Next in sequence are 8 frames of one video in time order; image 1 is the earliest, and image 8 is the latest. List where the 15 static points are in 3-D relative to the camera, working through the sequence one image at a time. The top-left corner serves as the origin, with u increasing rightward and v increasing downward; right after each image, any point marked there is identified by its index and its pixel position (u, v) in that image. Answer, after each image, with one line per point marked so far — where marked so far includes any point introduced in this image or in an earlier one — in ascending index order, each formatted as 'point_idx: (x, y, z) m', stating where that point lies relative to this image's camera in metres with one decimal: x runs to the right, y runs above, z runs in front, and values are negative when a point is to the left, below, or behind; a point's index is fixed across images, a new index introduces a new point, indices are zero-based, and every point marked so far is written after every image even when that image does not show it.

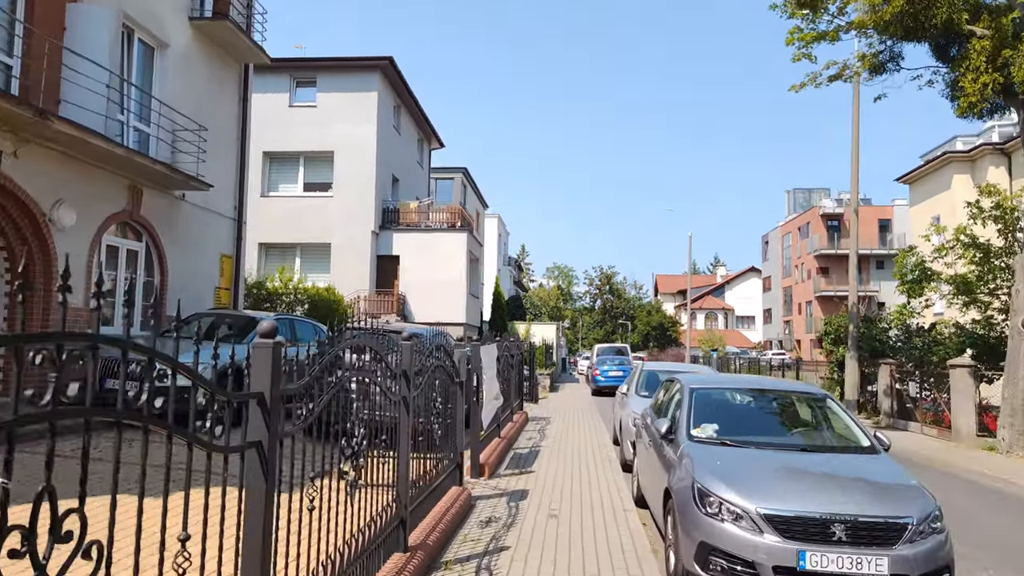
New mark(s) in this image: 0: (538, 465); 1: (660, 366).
0: (+0.3, -2.2, +9.3) m
1: (+2.2, -1.2, +11.1) m
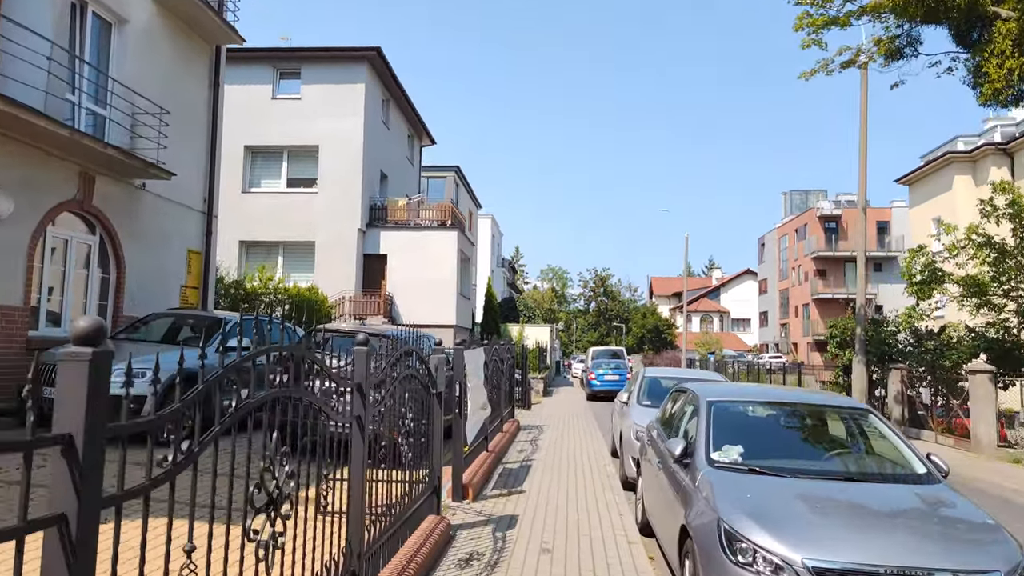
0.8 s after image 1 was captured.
0: (+0.2, -2.2, +8.4) m
1: (+2.1, -1.2, +10.2) m
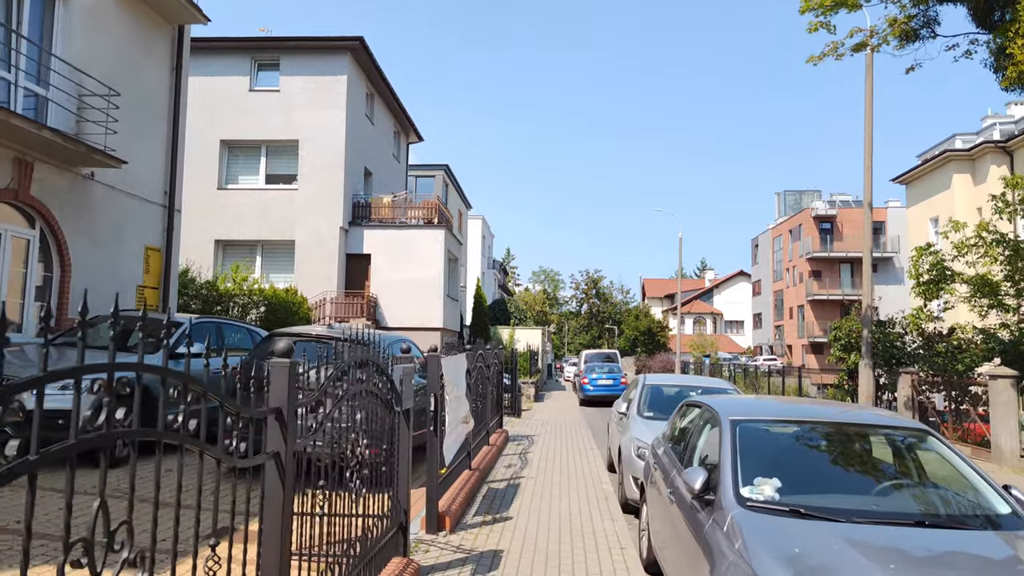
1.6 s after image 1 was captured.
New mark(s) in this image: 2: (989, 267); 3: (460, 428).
0: (0.0, -2.2, +7.4) m
1: (+1.9, -1.2, +9.2) m
2: (+11.1, +0.5, +17.3) m
3: (-0.5, -1.4, +7.4) m
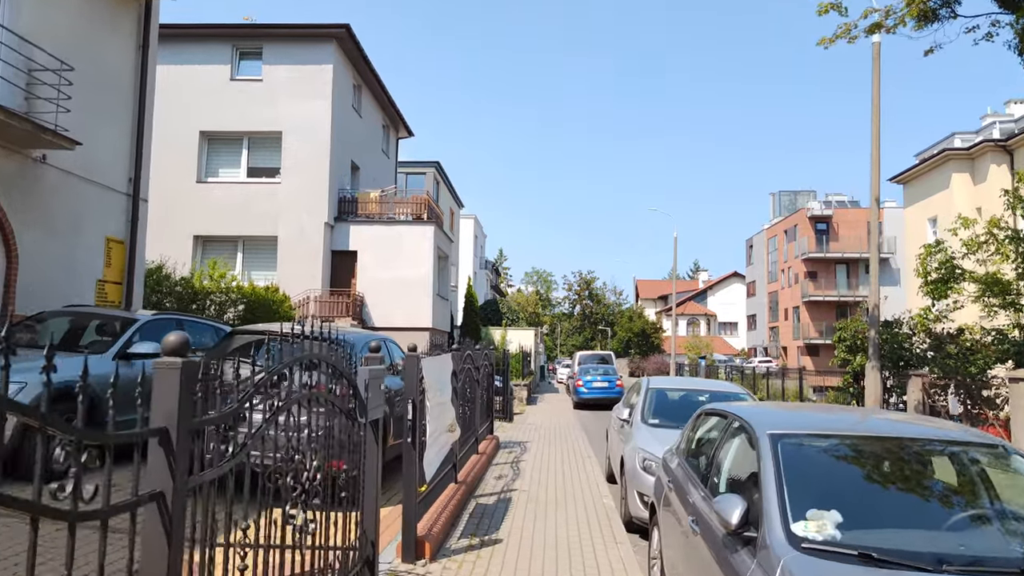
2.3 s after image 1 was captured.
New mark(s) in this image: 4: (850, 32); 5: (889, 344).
0: (0.0, -2.1, +6.6) m
1: (+1.8, -1.1, +8.4) m
2: (+10.9, +0.5, +16.6) m
3: (-0.6, -1.3, +6.6) m
4: (+5.4, +4.1, +11.9) m
5: (+8.6, -1.3, +16.9) m
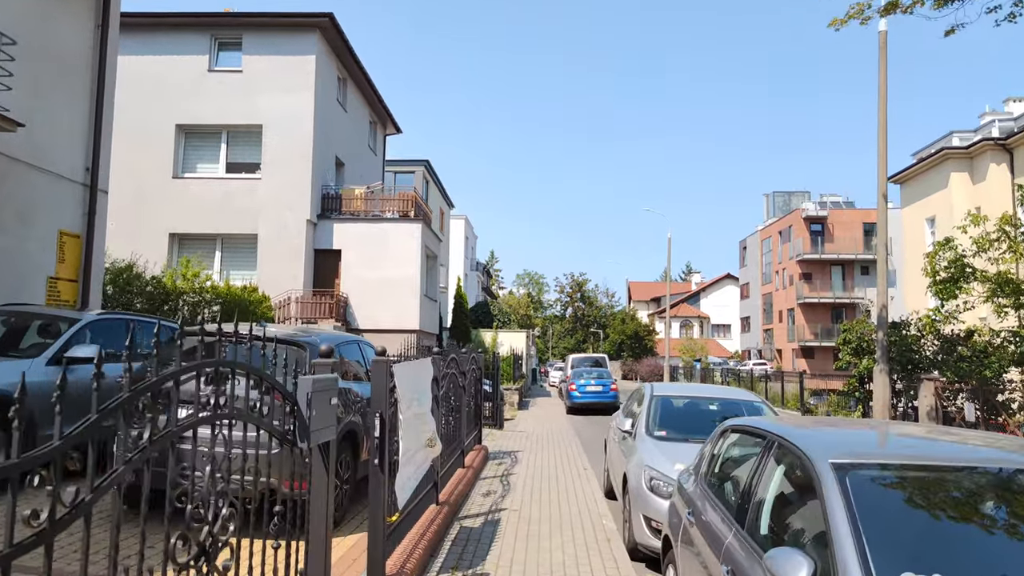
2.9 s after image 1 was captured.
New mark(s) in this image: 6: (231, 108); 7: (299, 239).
0: (-0.1, -2.1, +5.8) m
1: (+1.7, -1.1, +7.6) m
2: (+10.7, +0.5, +15.9) m
3: (-0.7, -1.3, +5.7) m
4: (+5.3, +4.1, +11.1) m
5: (+8.4, -1.3, +16.2) m
6: (-7.5, +4.8, +19.8) m
7: (-5.6, +1.3, +19.5) m
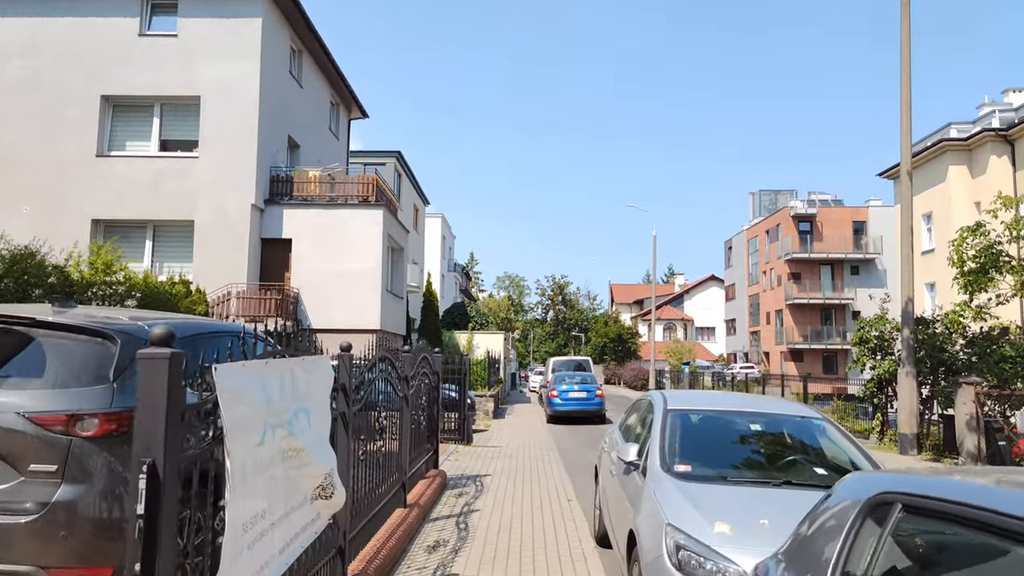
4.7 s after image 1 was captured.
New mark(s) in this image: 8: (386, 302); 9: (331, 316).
0: (-0.4, -1.9, +3.5) m
1: (+1.4, -0.8, +5.4) m
2: (+10.2, +0.7, +13.9) m
3: (-1.0, -1.1, +3.5) m
4: (+4.9, +4.3, +9.1) m
5: (+7.9, -1.1, +14.1) m
6: (-8.1, +4.9, +17.4) m
7: (-6.2, +1.4, +17.1) m
8: (-3.2, -0.4, +18.9) m
9: (-4.4, -0.7, +18.1) m
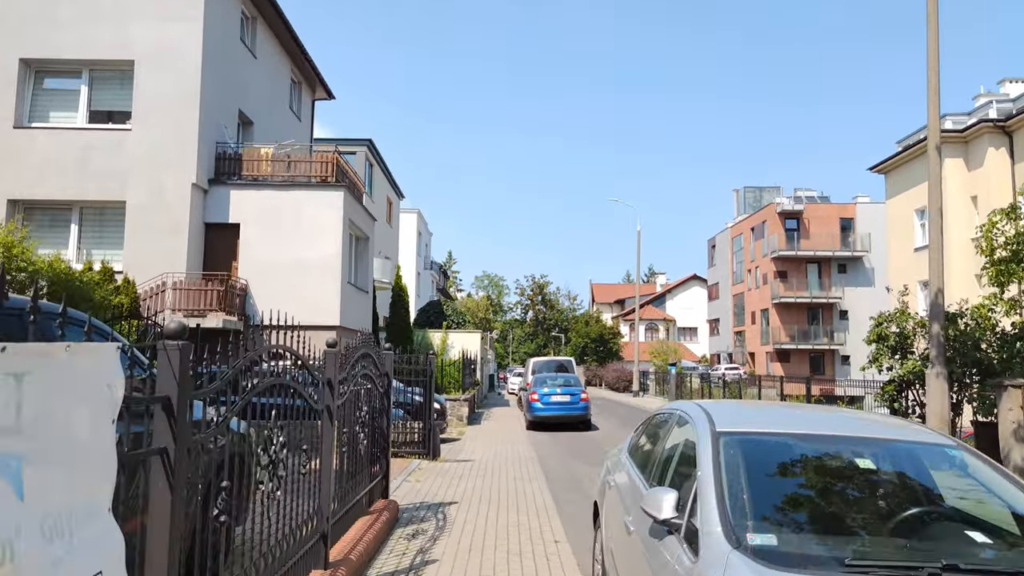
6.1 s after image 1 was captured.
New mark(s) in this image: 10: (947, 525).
0: (-0.5, -1.7, +1.7) m
1: (+1.2, -0.6, +3.6) m
2: (+9.8, +0.9, +12.3) m
3: (-1.1, -0.8, +1.6) m
4: (+4.6, +4.5, +7.3) m
5: (+7.4, -0.9, +12.5) m
6: (-8.6, +5.1, +15.3) m
7: (-6.7, +1.6, +15.1) m
8: (-3.8, -0.2, +17.0) m
9: (-4.9, -0.5, +16.1) m
10: (+1.7, -0.9, +2.9) m
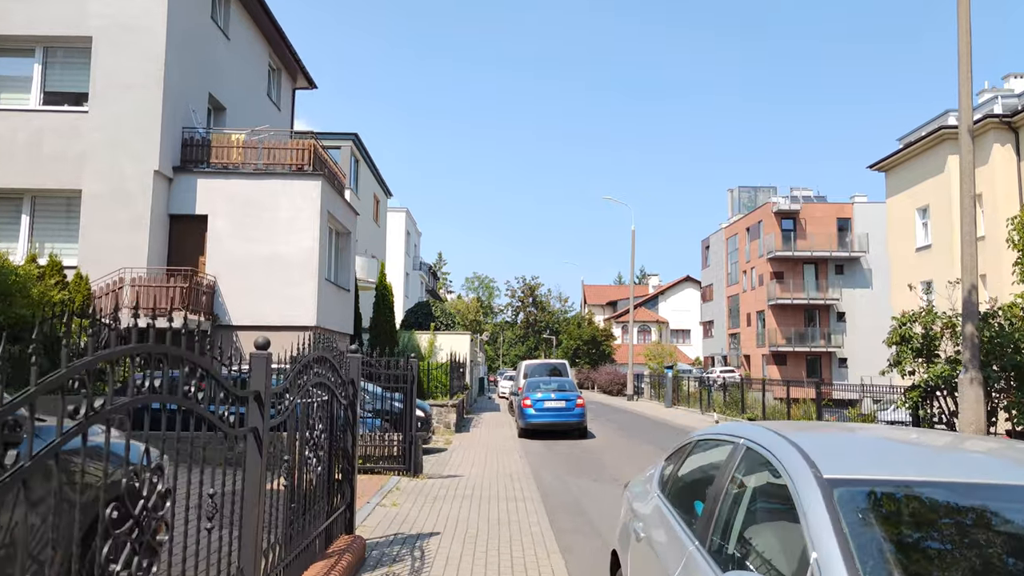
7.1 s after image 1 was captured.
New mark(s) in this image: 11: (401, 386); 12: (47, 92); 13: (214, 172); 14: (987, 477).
0: (-0.5, -1.6, +0.5) m
1: (+1.2, -0.6, +2.4) m
2: (+9.6, +0.9, +11.3) m
3: (-1.1, -0.7, +0.4) m
4: (+4.5, +4.6, +6.2) m
5: (+7.3, -0.9, +11.4) m
6: (-8.8, +5.2, +14.0) m
7: (-6.9, +1.7, +13.8) m
8: (-4.0, -0.1, +15.7) m
9: (-5.1, -0.4, +14.9) m
10: (+1.7, -0.8, +1.8) m
11: (-1.5, -1.4, +10.3) m
12: (-8.9, +3.8, +14.2) m
13: (-5.9, +2.3, +14.7) m
14: (+1.6, -0.6, +2.3) m
